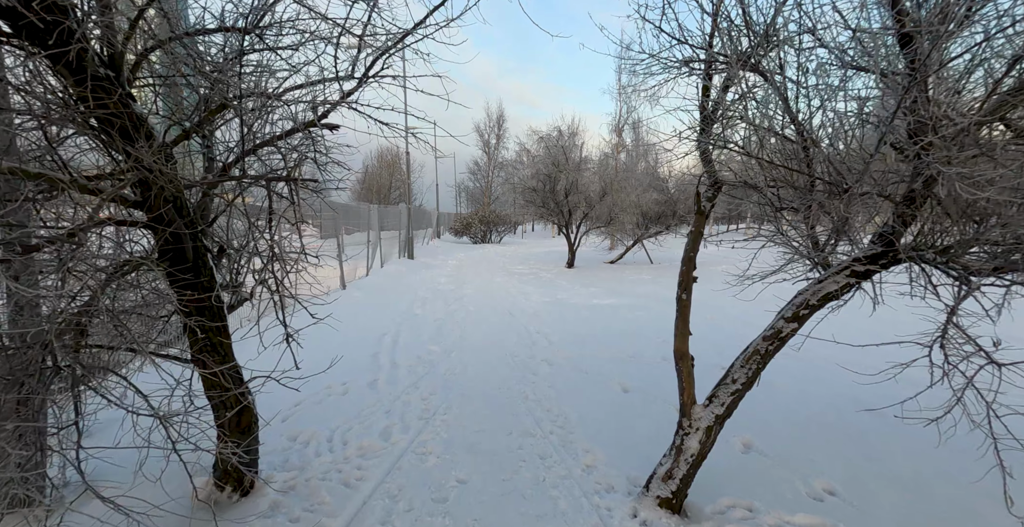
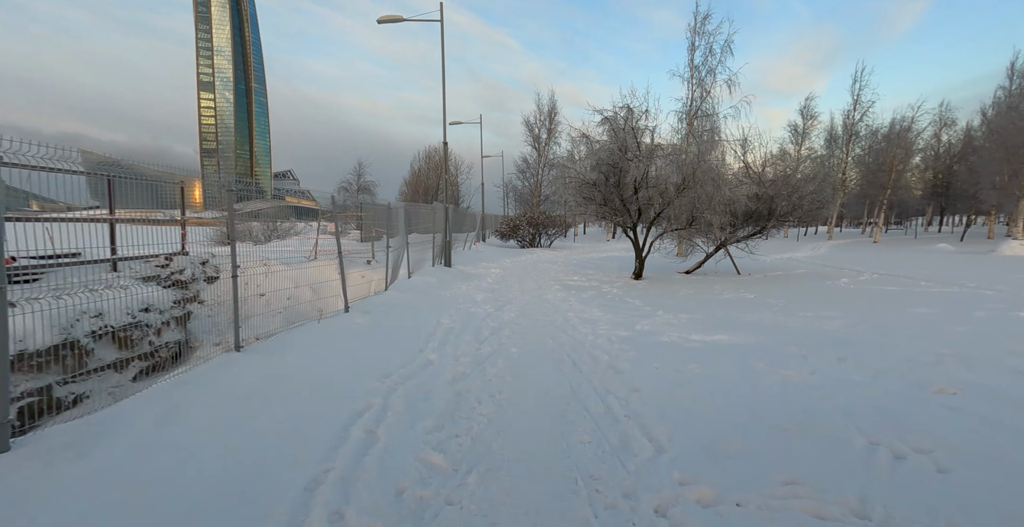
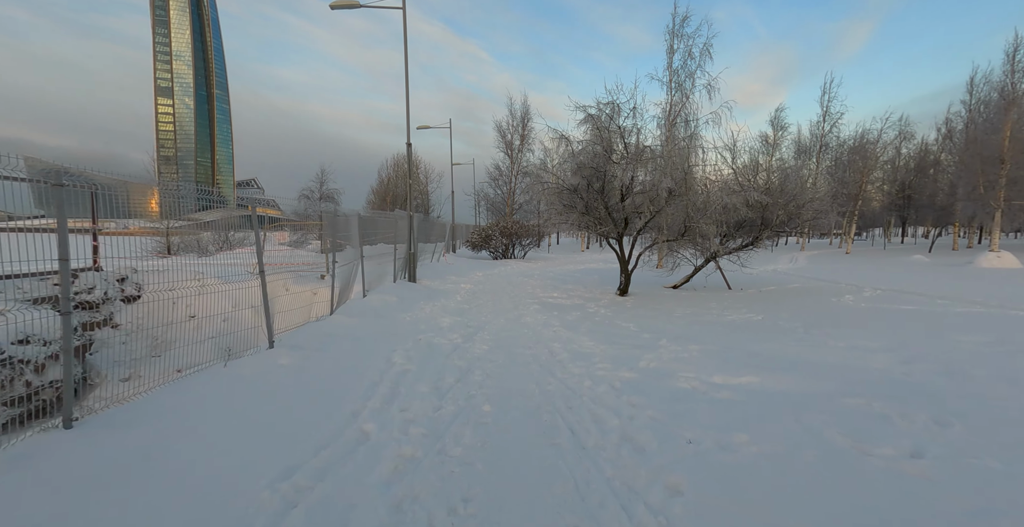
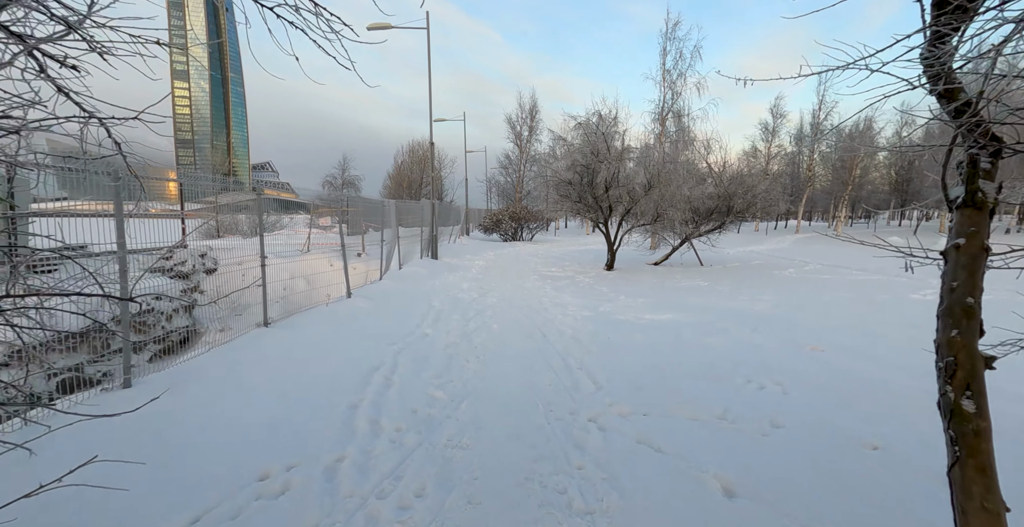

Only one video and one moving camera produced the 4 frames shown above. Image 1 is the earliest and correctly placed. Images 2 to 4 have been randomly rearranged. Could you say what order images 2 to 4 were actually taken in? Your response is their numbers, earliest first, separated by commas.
4, 2, 3
